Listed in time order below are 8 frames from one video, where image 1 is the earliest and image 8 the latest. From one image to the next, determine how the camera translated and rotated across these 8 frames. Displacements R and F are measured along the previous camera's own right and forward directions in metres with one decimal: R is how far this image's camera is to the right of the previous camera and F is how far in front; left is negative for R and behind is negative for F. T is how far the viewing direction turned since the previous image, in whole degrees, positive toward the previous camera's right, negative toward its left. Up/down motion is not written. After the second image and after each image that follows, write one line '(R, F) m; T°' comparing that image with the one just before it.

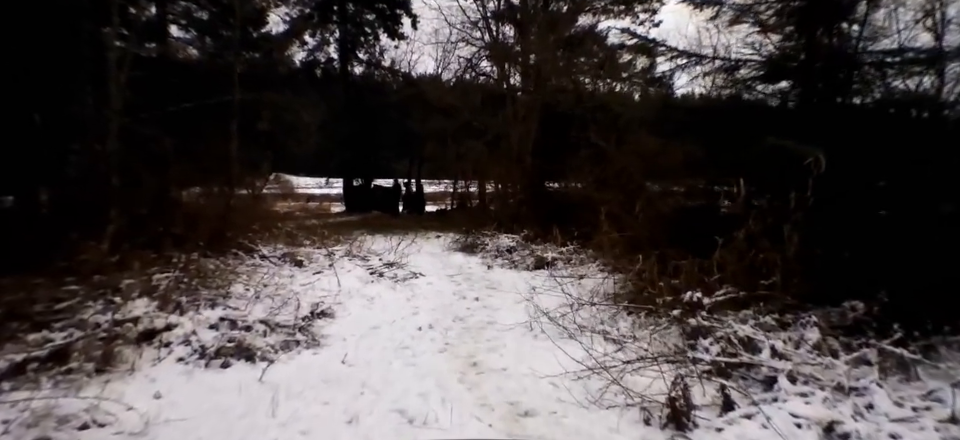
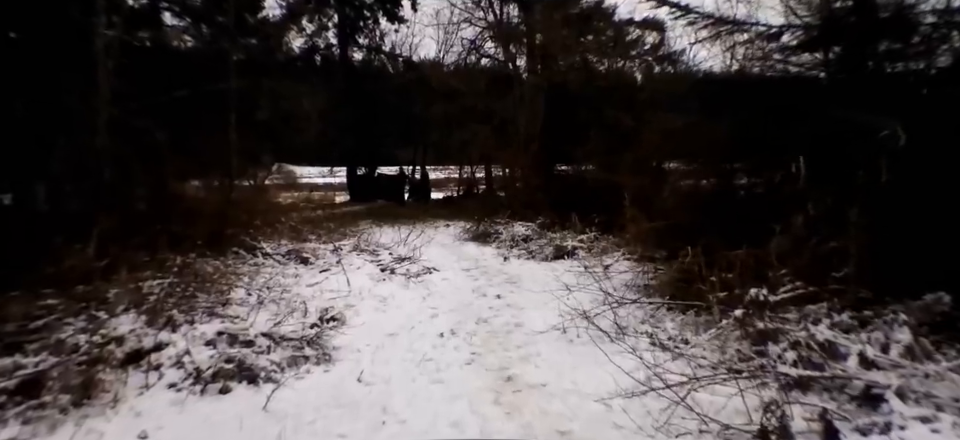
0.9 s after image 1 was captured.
(-0.2, +0.7) m; -1°
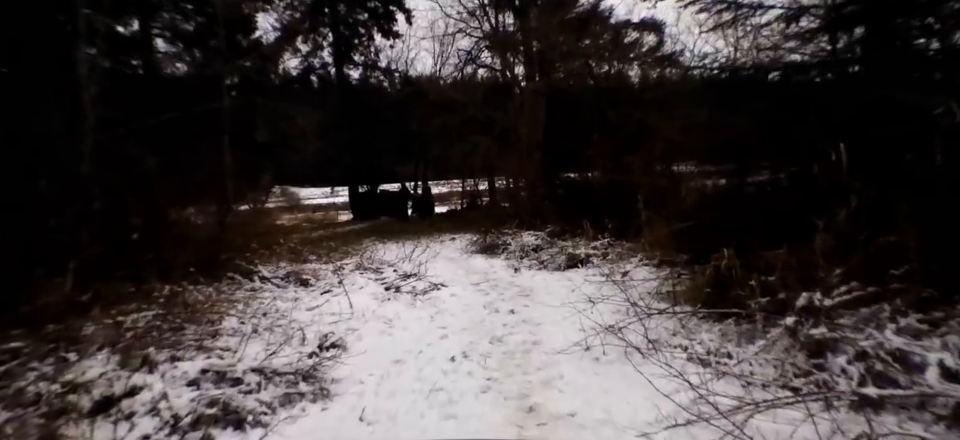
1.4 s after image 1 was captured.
(0.0, +0.5) m; -1°
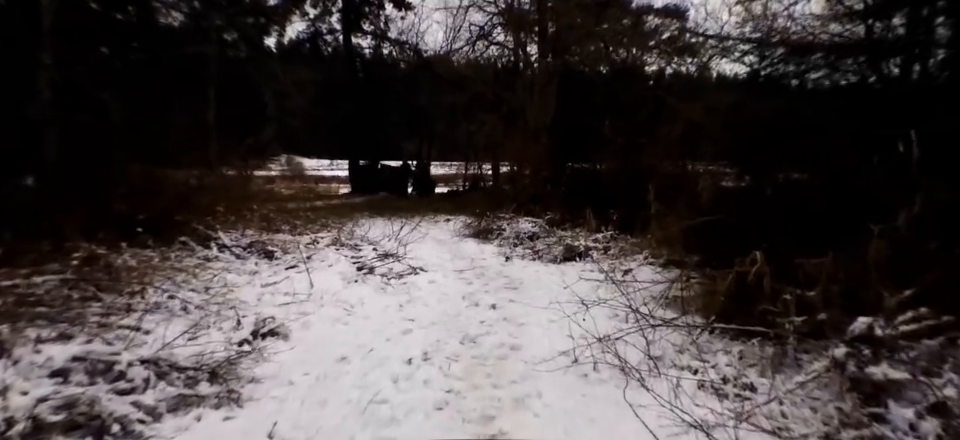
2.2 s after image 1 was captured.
(+0.3, +0.9) m; 0°
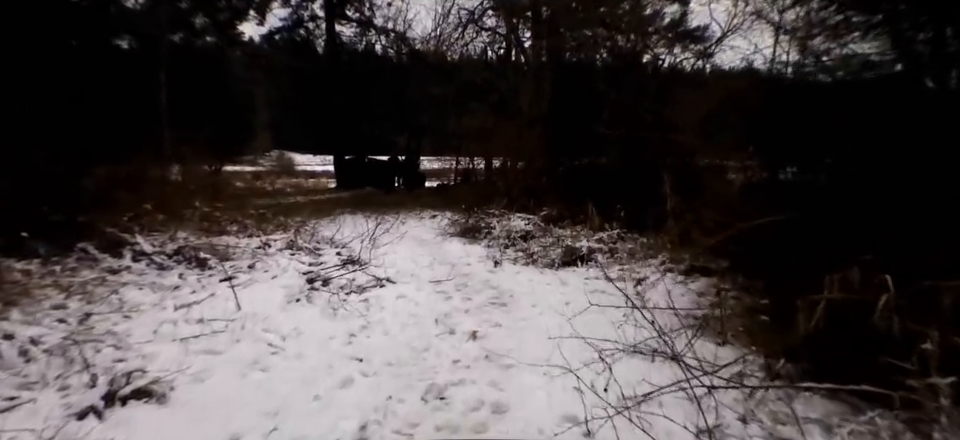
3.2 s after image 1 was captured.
(+0.2, +1.4) m; +1°
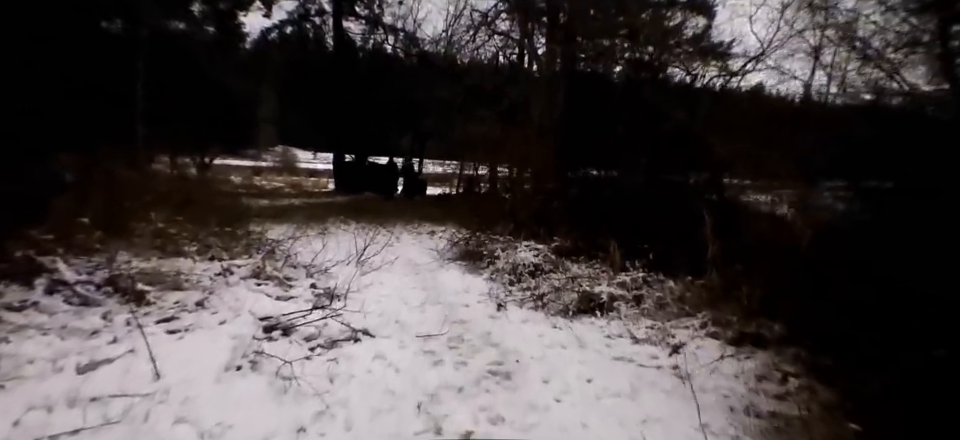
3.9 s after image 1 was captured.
(0.0, +1.2) m; 0°
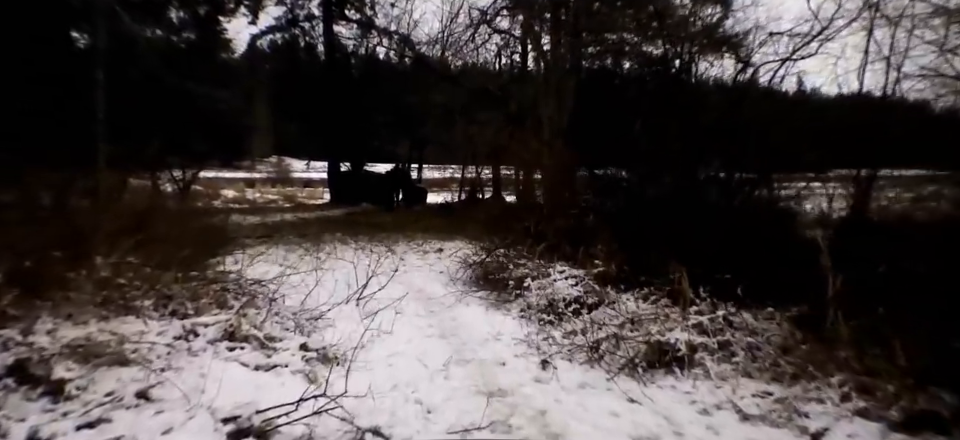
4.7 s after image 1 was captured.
(-0.4, +1.4) m; 0°
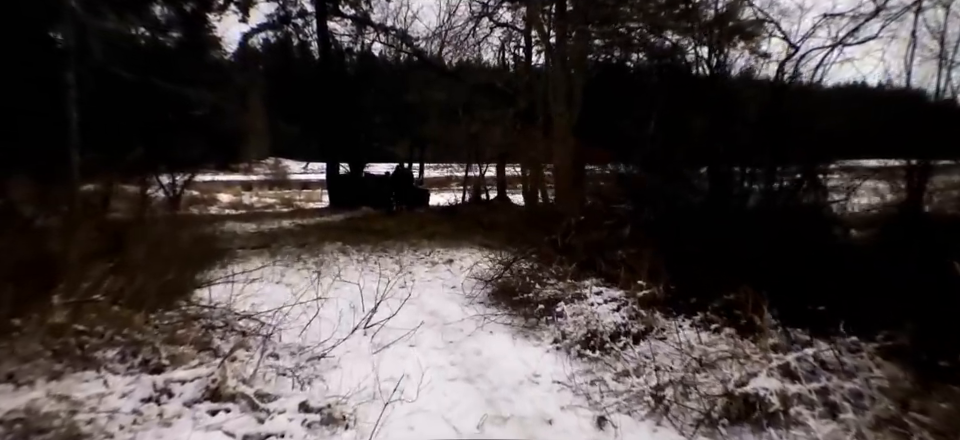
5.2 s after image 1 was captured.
(-0.3, +1.0) m; 0°
